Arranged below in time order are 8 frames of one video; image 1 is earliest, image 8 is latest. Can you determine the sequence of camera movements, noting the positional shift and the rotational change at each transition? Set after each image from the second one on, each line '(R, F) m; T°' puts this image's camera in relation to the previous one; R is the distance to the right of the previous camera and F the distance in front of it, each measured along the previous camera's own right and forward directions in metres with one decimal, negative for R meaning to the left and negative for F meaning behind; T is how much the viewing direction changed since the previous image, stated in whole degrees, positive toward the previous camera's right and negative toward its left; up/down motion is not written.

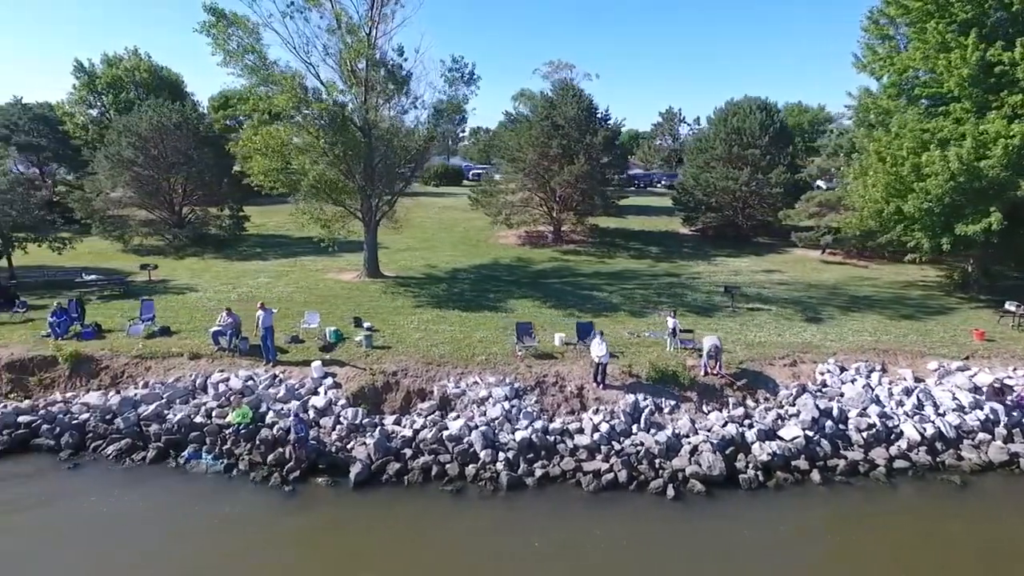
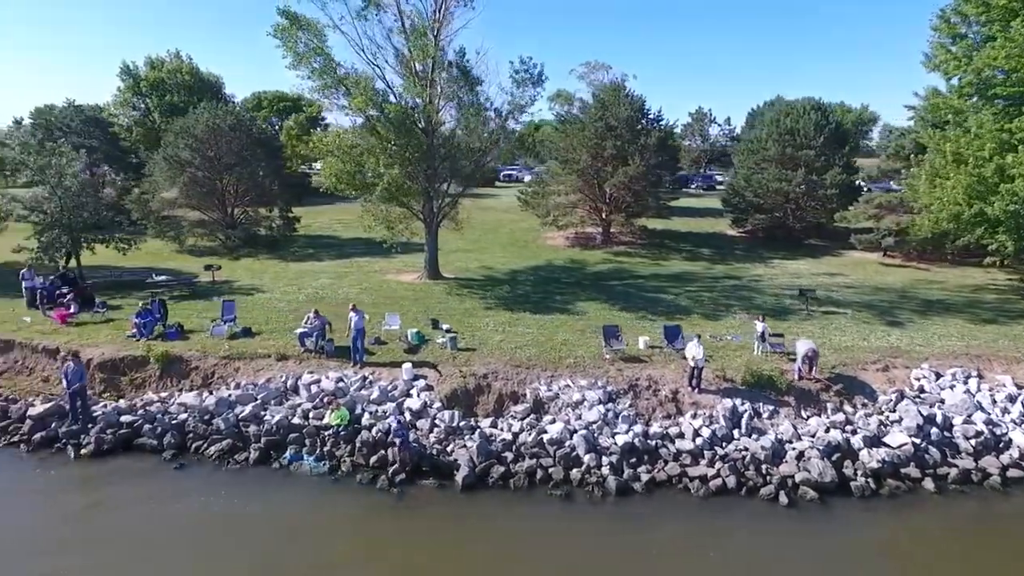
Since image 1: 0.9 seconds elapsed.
(-2.5, 0.0) m; -1°
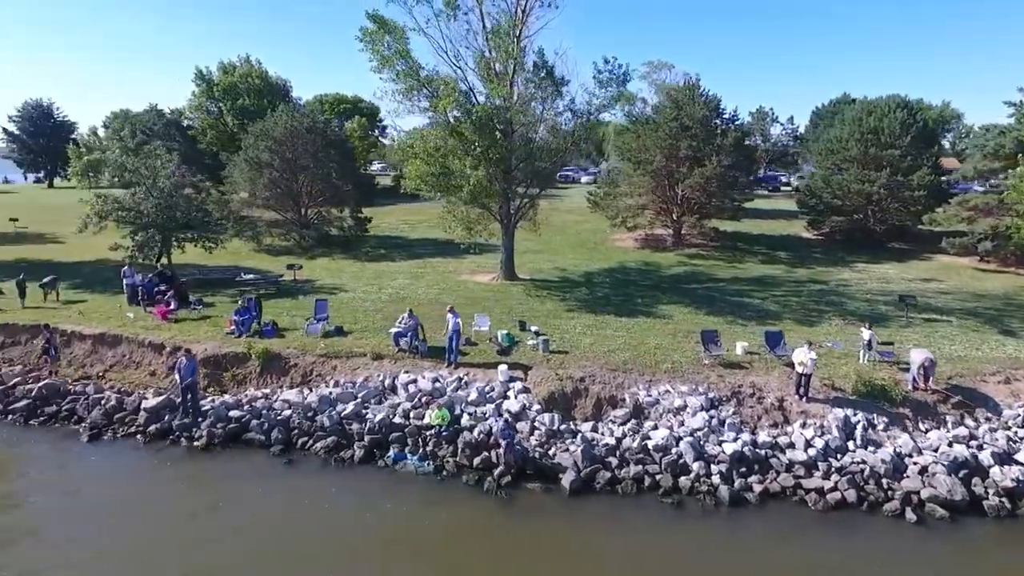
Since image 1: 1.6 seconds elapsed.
(-1.8, +0.1) m; -4°
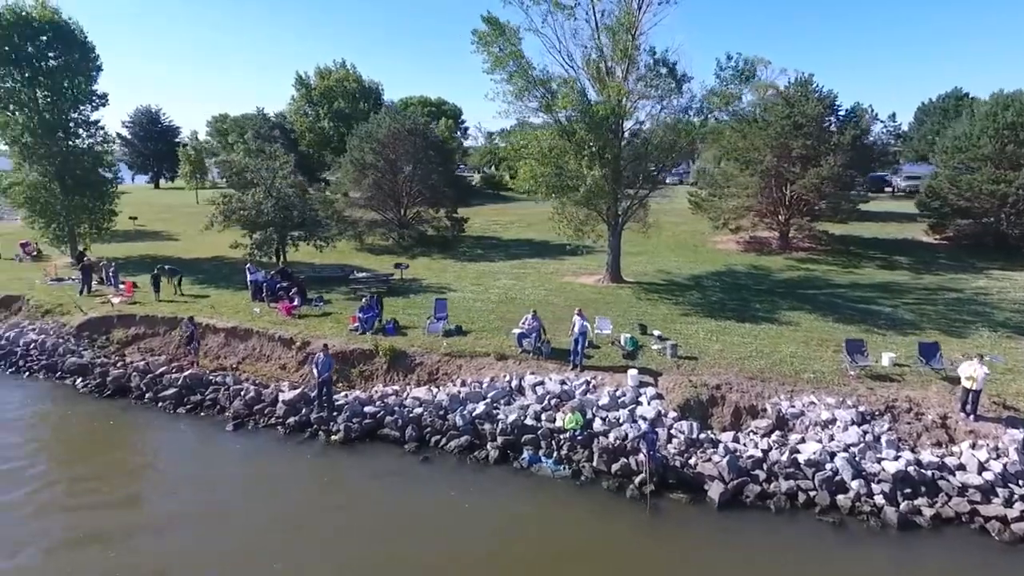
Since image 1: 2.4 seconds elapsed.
(-2.1, +0.2) m; -6°
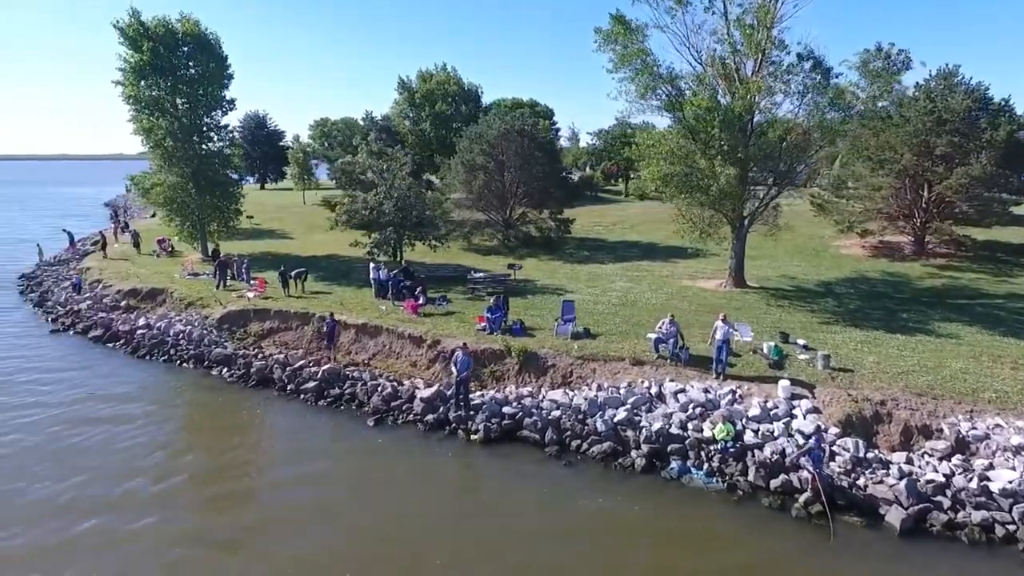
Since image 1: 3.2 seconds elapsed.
(-2.0, +0.2) m; -7°
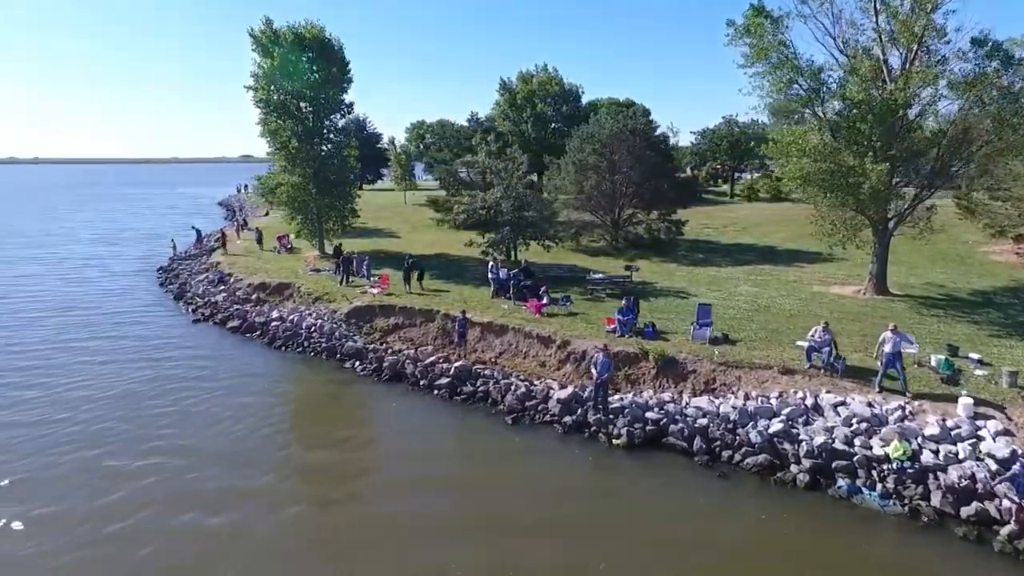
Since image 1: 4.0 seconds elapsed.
(-2.0, +0.2) m; -7°
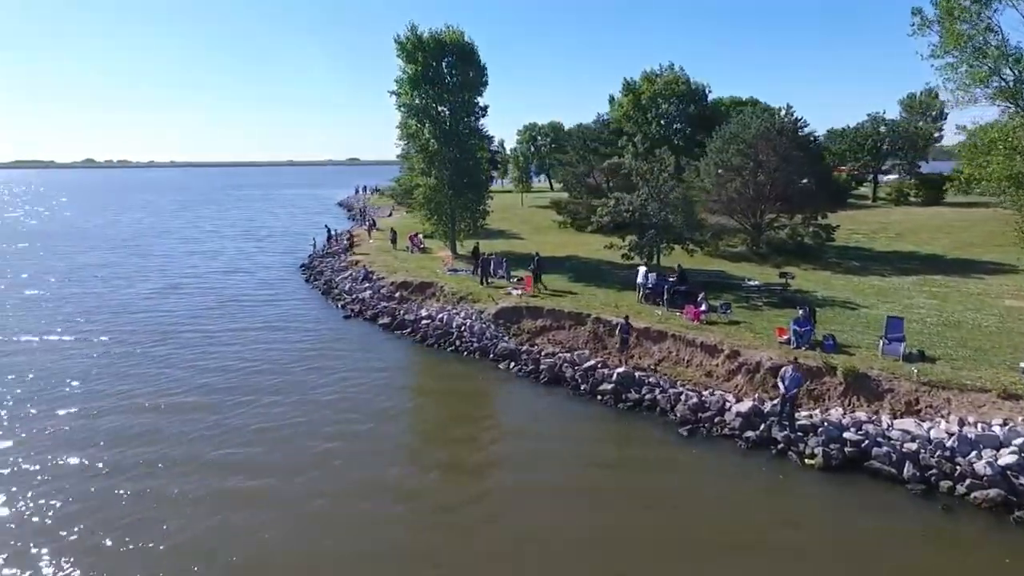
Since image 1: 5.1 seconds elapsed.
(-2.6, +0.2) m; -9°
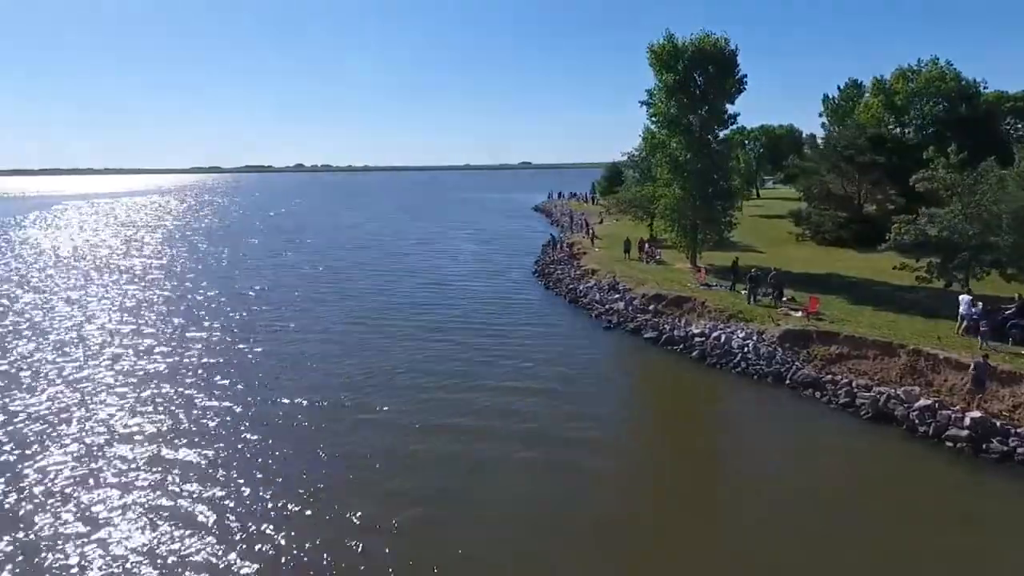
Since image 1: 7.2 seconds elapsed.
(-5.3, -0.5) m; -15°
